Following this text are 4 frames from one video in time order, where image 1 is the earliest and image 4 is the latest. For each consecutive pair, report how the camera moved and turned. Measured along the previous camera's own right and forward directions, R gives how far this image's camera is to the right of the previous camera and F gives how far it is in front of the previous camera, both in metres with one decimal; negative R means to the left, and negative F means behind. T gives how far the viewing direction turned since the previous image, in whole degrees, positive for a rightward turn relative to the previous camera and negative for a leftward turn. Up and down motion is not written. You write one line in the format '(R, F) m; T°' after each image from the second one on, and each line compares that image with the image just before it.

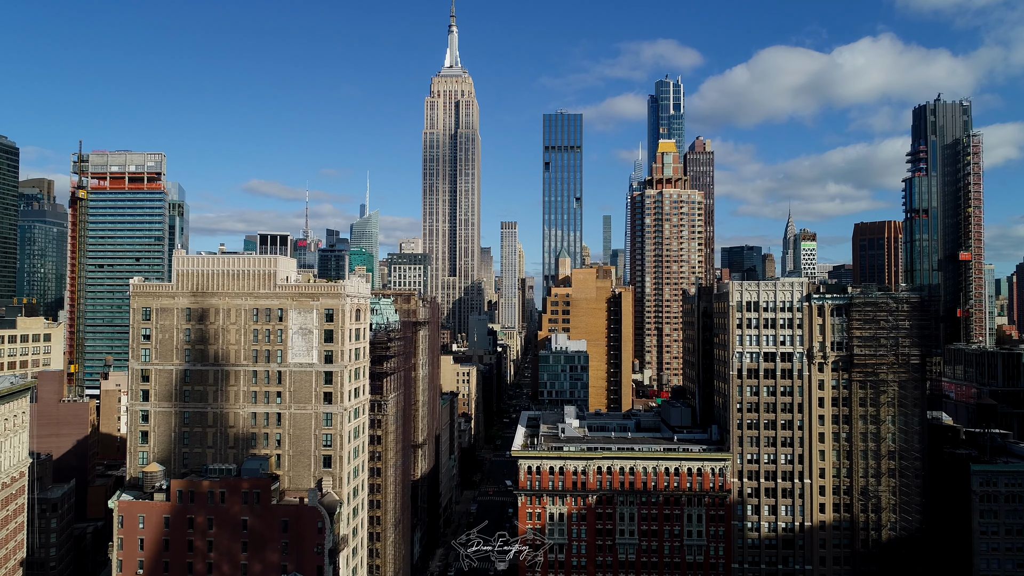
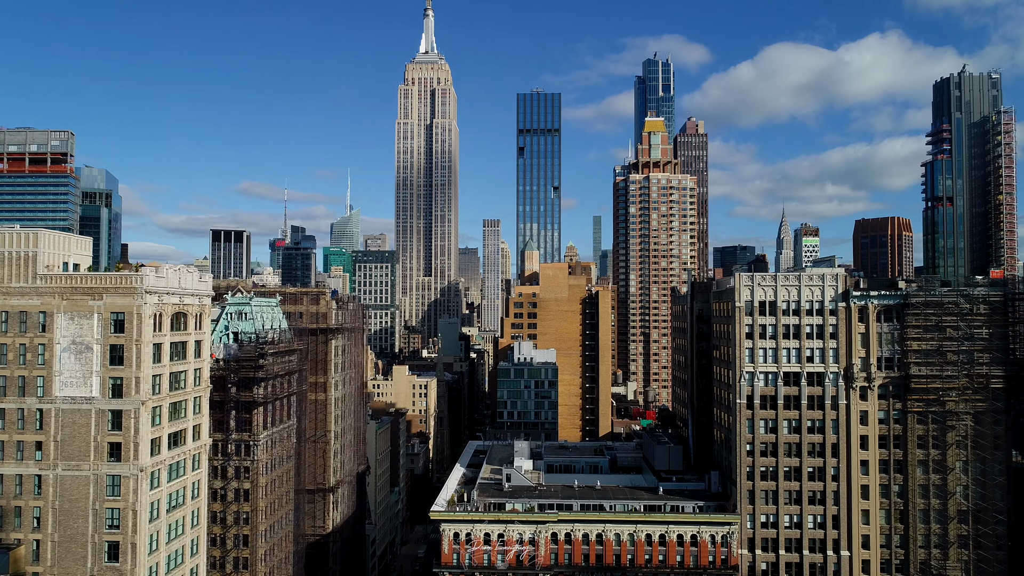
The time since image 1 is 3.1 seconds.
(+7.7, +31.5) m; +1°
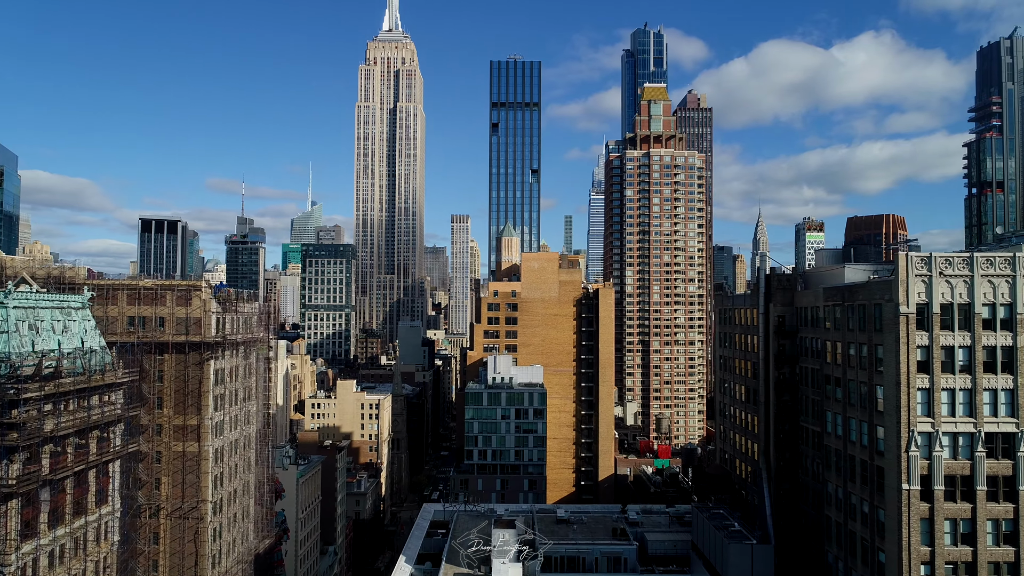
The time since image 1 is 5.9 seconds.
(-0.7, +36.6) m; +2°
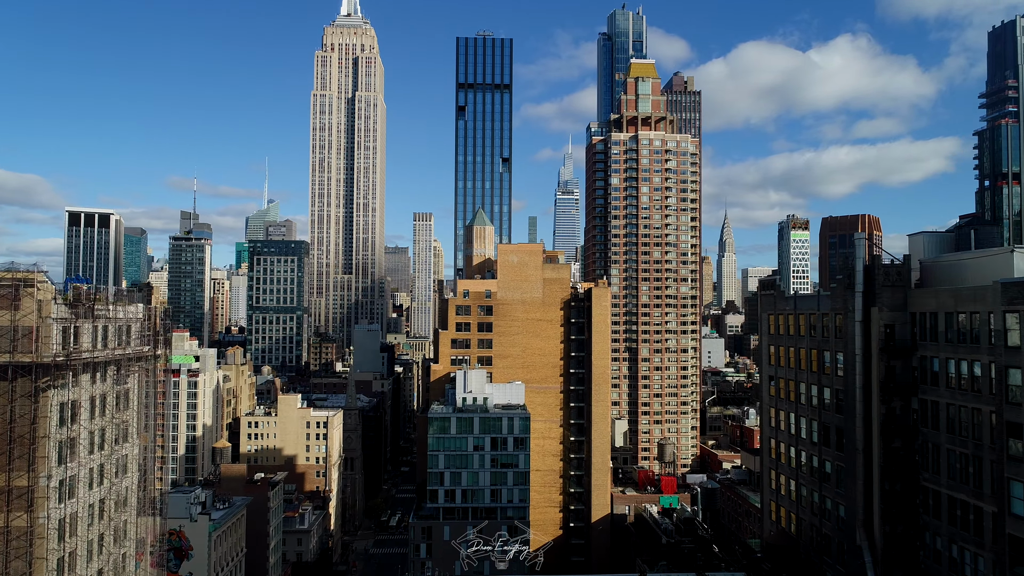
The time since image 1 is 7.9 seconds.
(-1.5, +21.2) m; +3°
